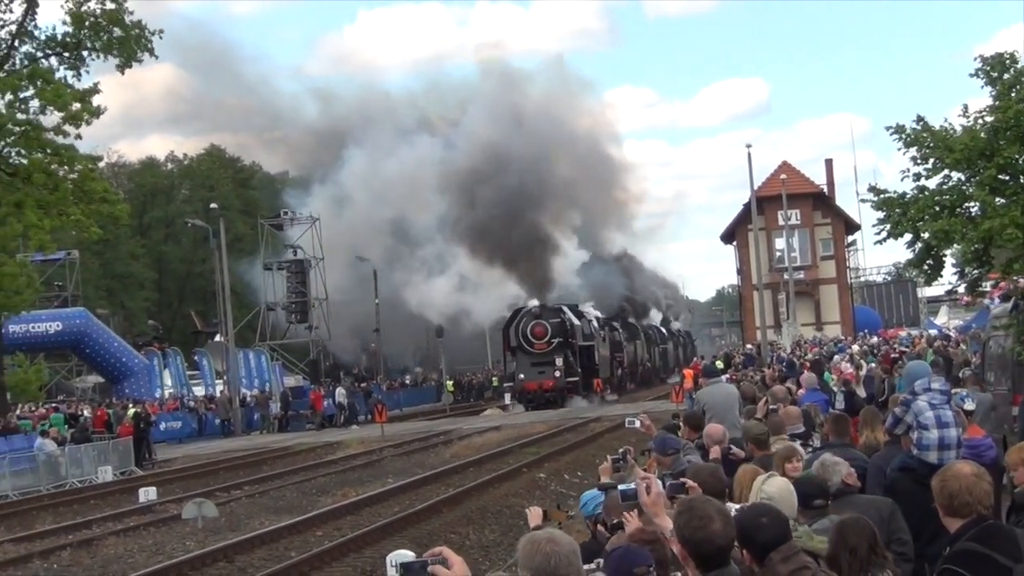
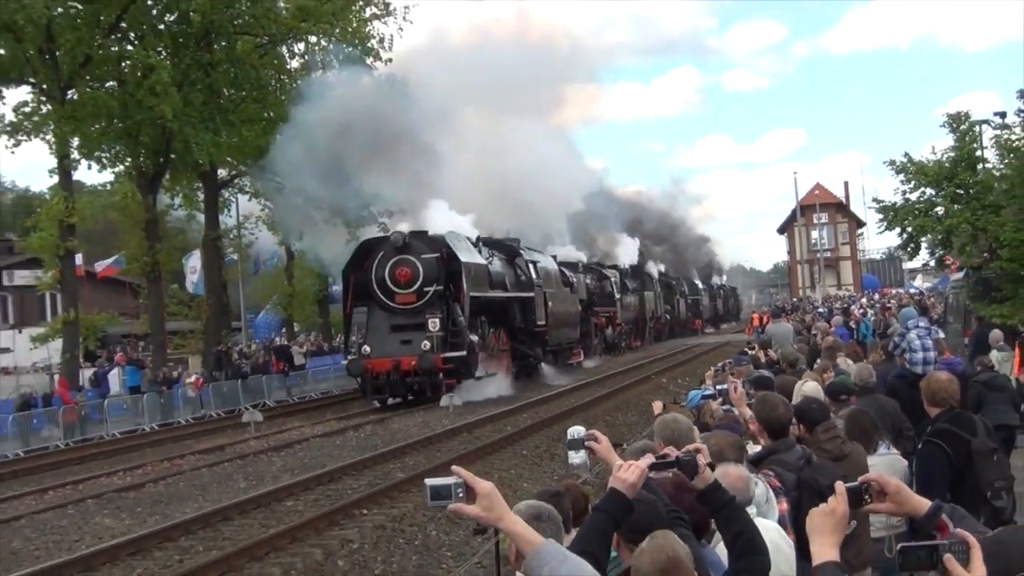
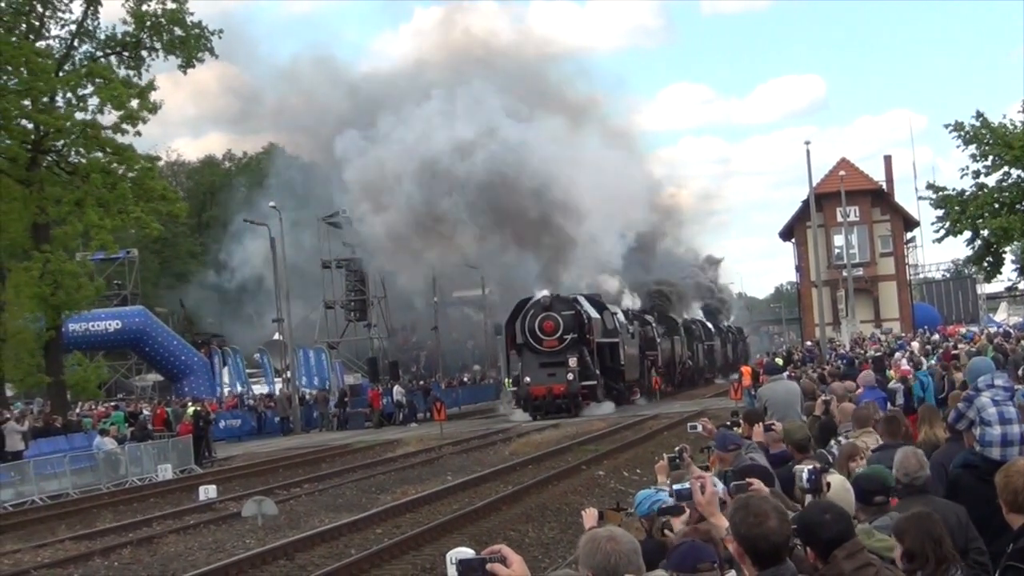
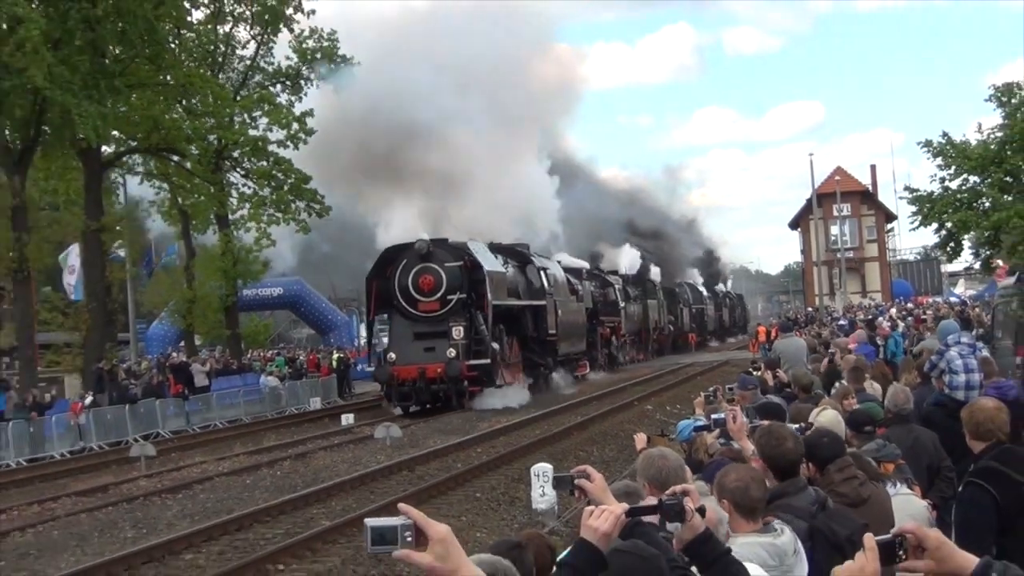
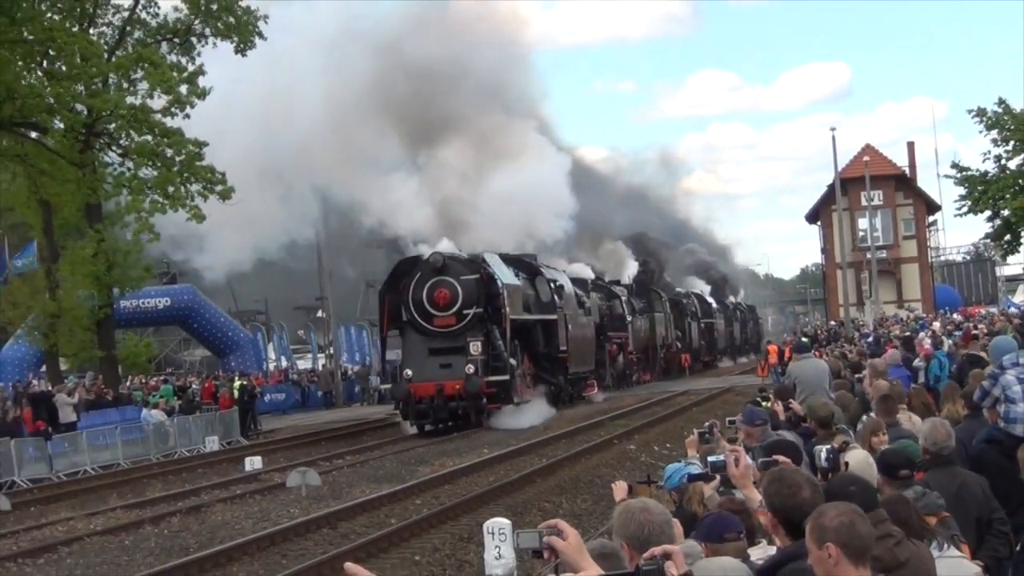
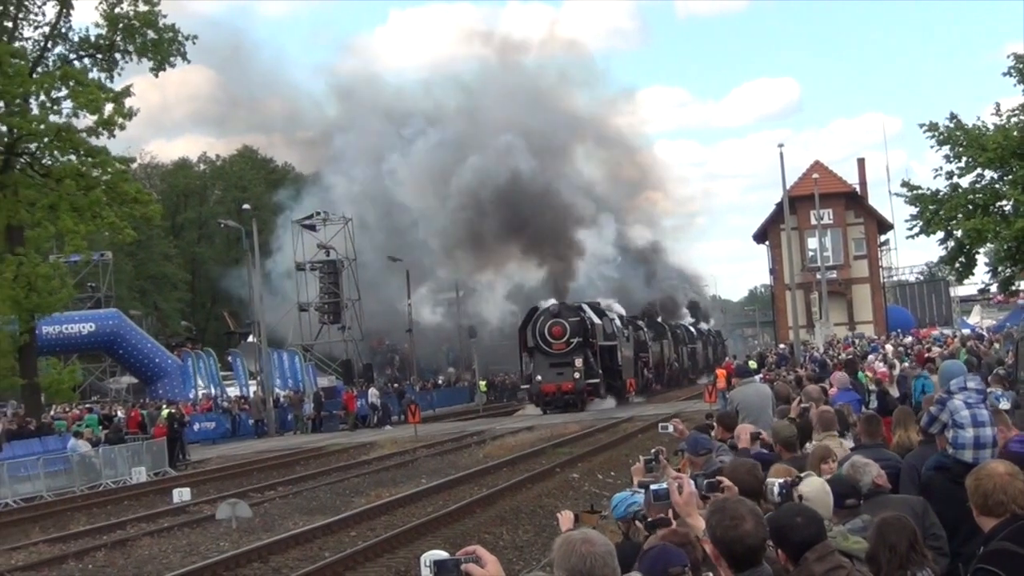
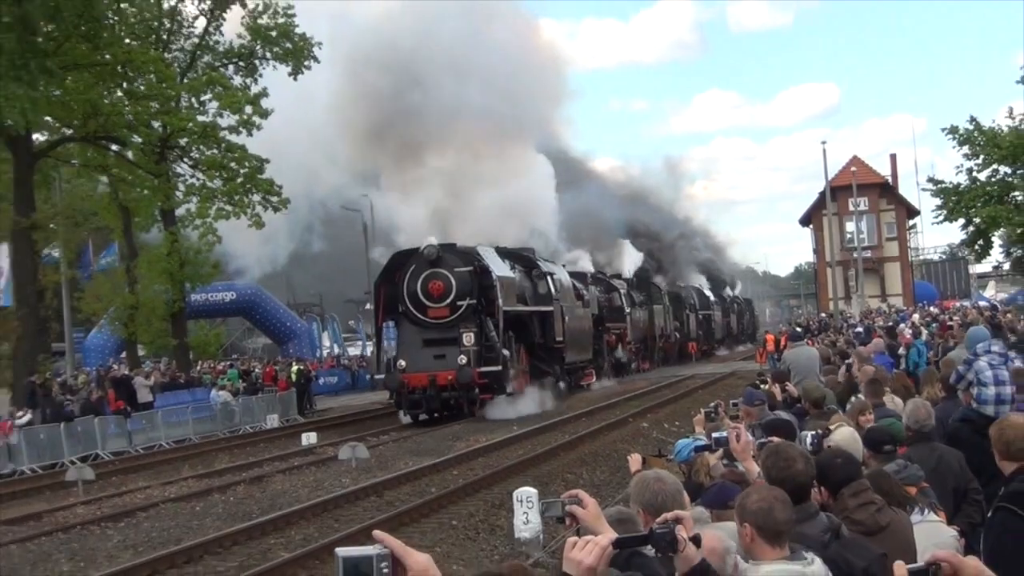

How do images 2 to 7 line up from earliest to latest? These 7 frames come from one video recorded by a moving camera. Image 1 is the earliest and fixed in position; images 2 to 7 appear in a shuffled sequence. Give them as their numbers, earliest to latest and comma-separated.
6, 3, 5, 7, 4, 2
